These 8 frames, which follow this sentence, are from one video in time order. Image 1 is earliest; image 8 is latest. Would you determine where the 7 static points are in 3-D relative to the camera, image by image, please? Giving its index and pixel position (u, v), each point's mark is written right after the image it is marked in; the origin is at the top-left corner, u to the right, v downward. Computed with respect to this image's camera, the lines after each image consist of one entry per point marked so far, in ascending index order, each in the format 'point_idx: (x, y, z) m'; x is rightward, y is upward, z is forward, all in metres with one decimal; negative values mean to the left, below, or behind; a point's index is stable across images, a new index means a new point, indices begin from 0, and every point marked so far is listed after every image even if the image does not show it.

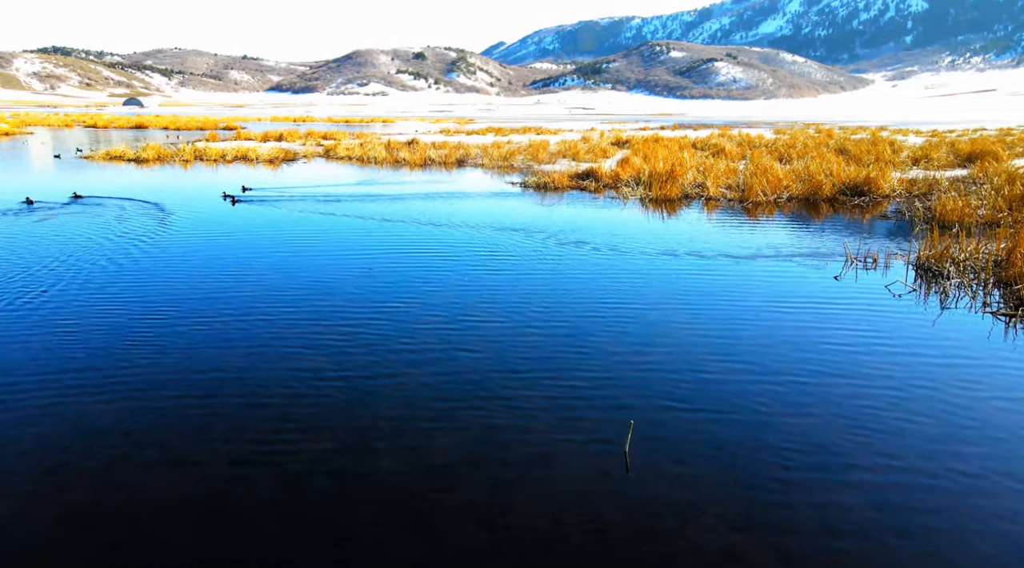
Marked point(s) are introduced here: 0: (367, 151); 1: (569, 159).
0: (-3.3, +3.0, +18.1) m
1: (+1.2, +2.6, +16.8) m
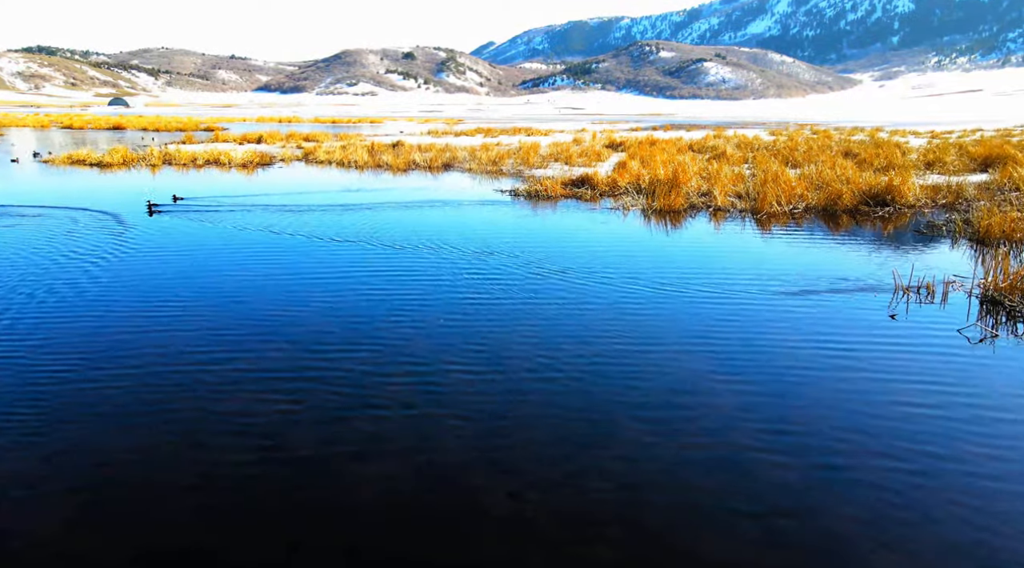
0: (-3.5, +2.8, +17.2) m
1: (+1.0, +2.4, +15.9) m
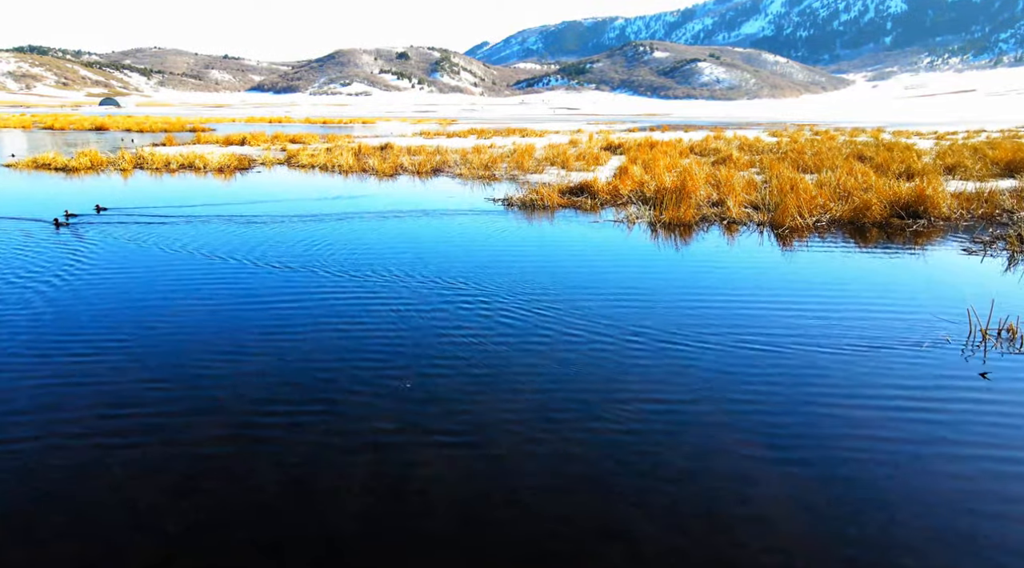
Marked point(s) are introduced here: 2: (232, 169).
0: (-3.6, +2.6, +16.4) m
1: (+0.8, +2.2, +15.1) m
2: (-5.0, +2.0, +14.3) m
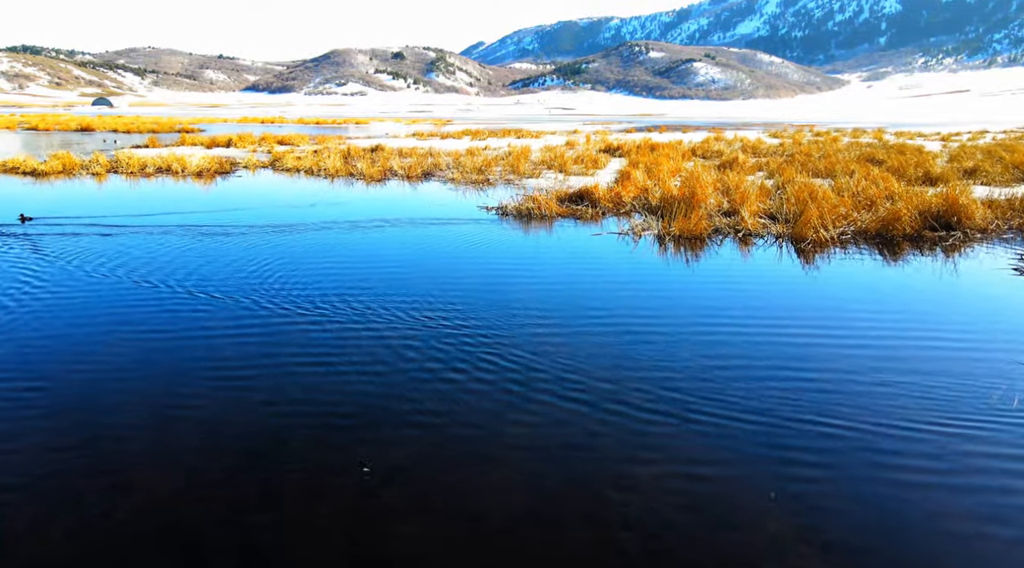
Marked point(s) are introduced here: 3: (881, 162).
0: (-3.7, +2.4, +15.7) m
1: (+0.8, +2.0, +14.5) m
2: (-5.1, +1.9, +13.6) m
3: (+6.1, +2.0, +13.3) m
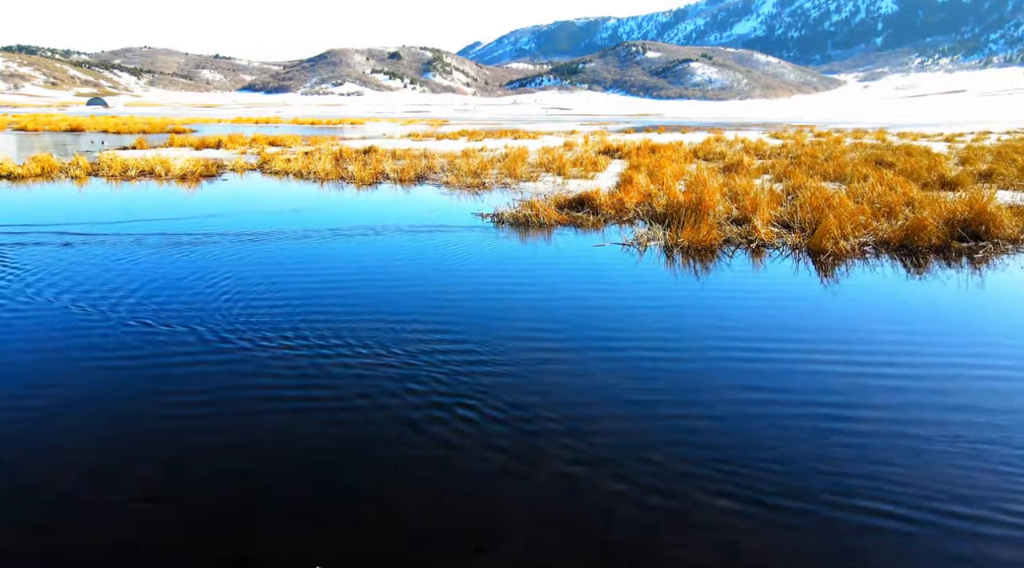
0: (-3.8, +2.3, +15.2) m
1: (+0.7, +1.9, +14.0) m
2: (-5.1, +1.8, +13.1) m
3: (+6.0, +1.9, +12.9) m
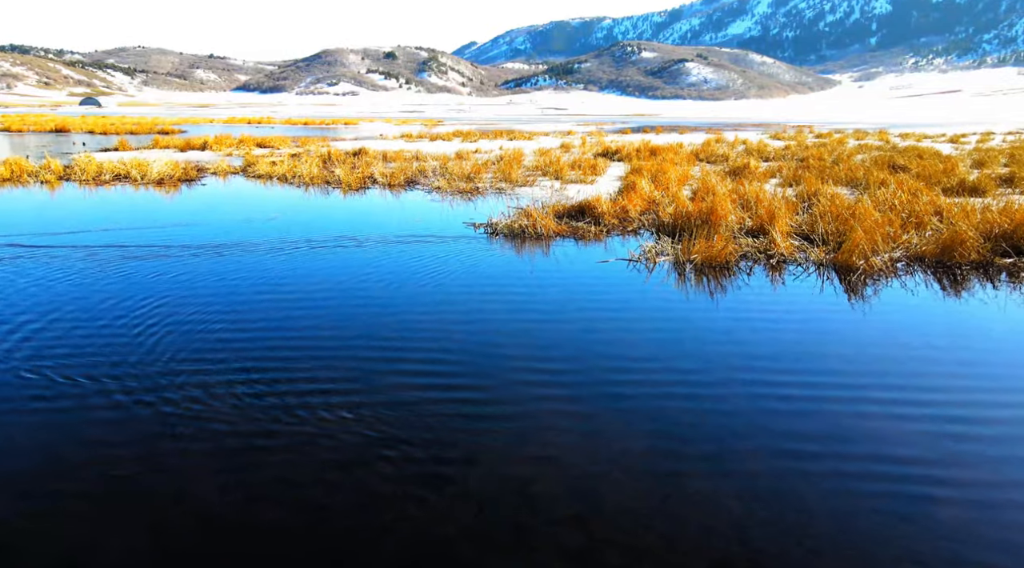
0: (-3.9, +2.1, +14.6) m
1: (+0.6, +1.8, +13.4) m
2: (-5.2, +1.6, +12.5) m
3: (+5.9, +1.8, +12.3) m
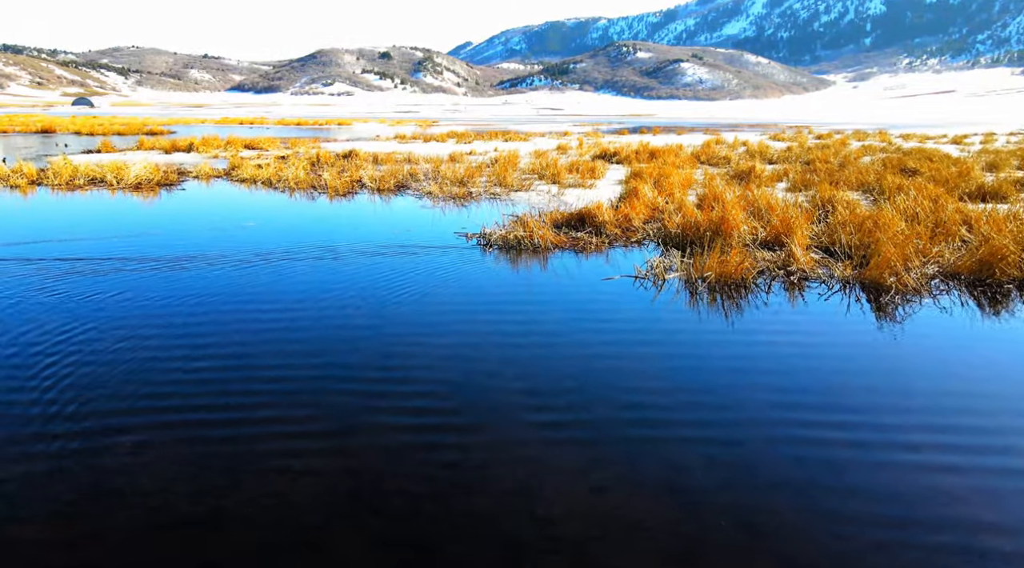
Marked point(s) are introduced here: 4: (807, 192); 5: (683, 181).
0: (-4.0, +2.0, +14.0) m
1: (+0.5, +1.6, +12.9) m
2: (-5.3, +1.5, +12.0) m
3: (+5.9, +1.6, +11.8) m
4: (+3.6, +1.2, +10.0) m
5: (+2.2, +1.4, +10.7) m
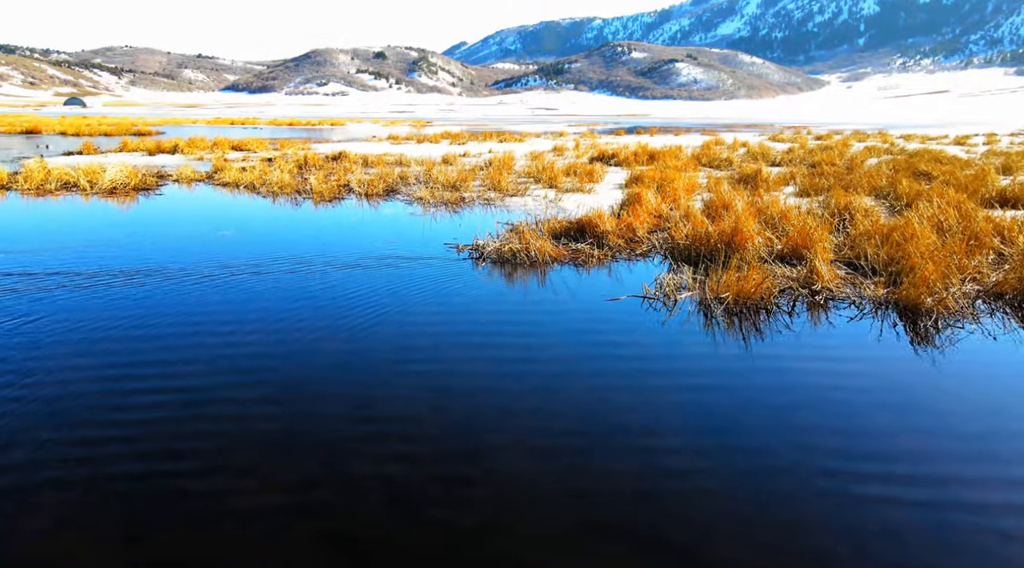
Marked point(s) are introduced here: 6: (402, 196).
0: (-4.1, +1.9, +13.5) m
1: (+0.5, +1.5, +12.3) m
2: (-5.3, +1.3, +11.4) m
3: (+5.8, +1.5, +11.3) m
4: (+3.5, +1.0, +9.5) m
5: (+2.2, +1.3, +10.2) m
6: (-1.5, +1.3, +11.7) m
